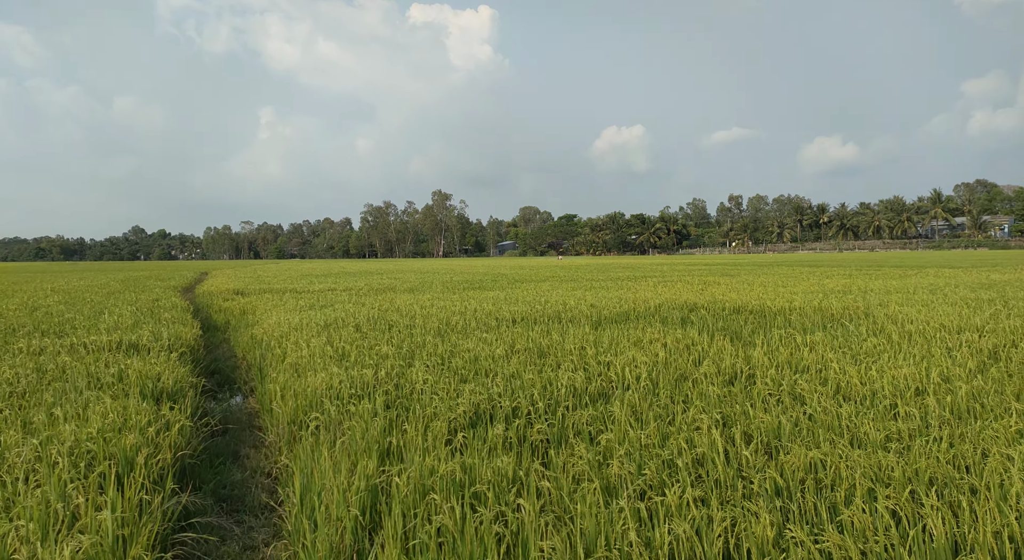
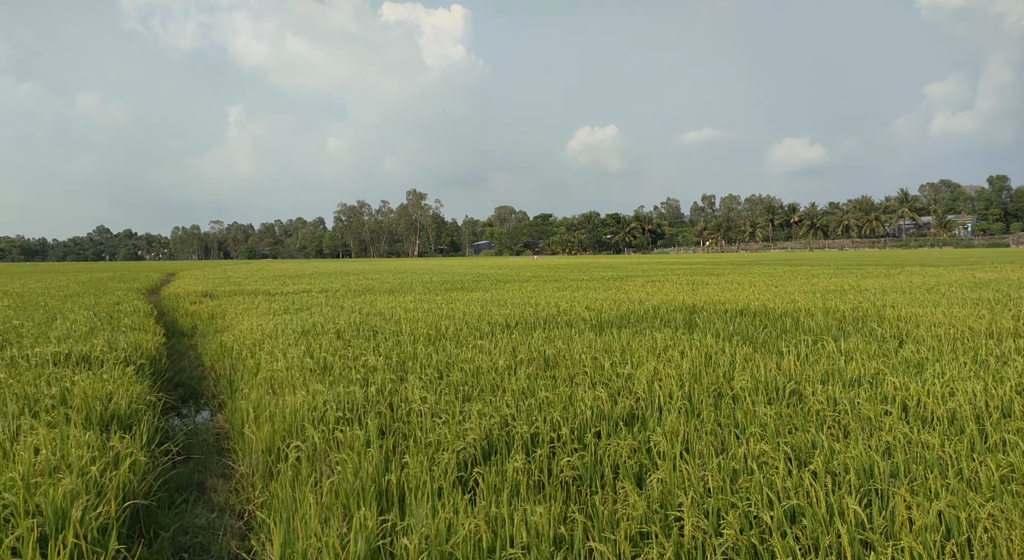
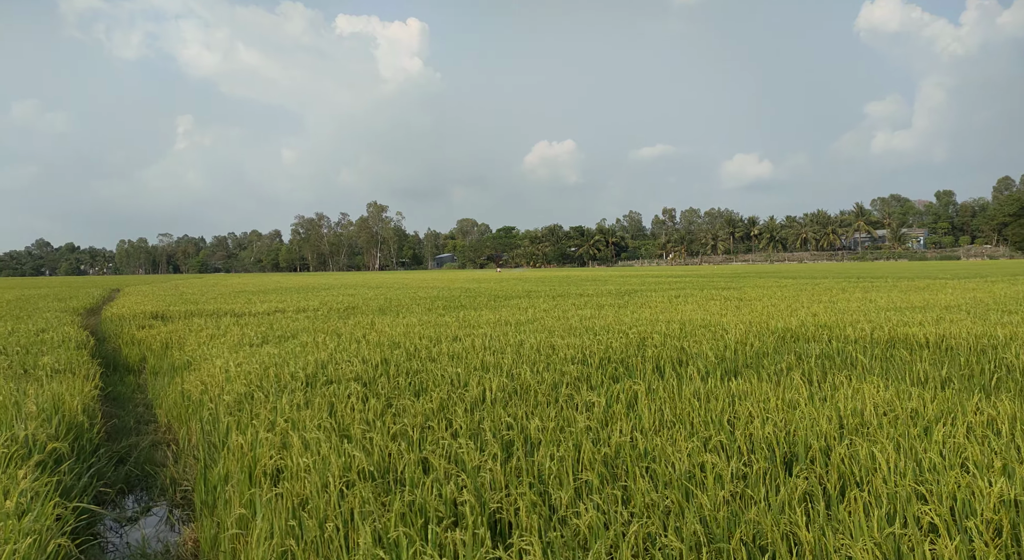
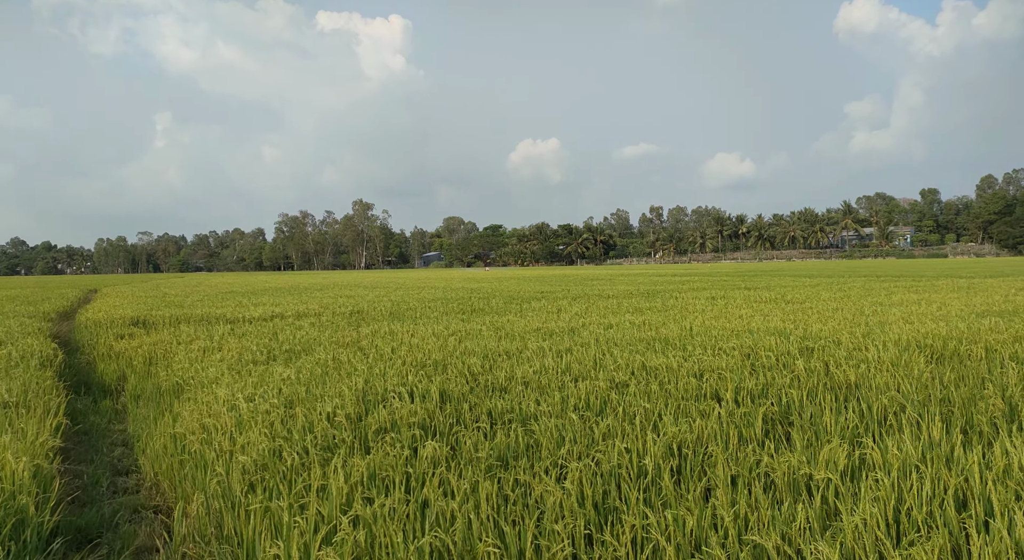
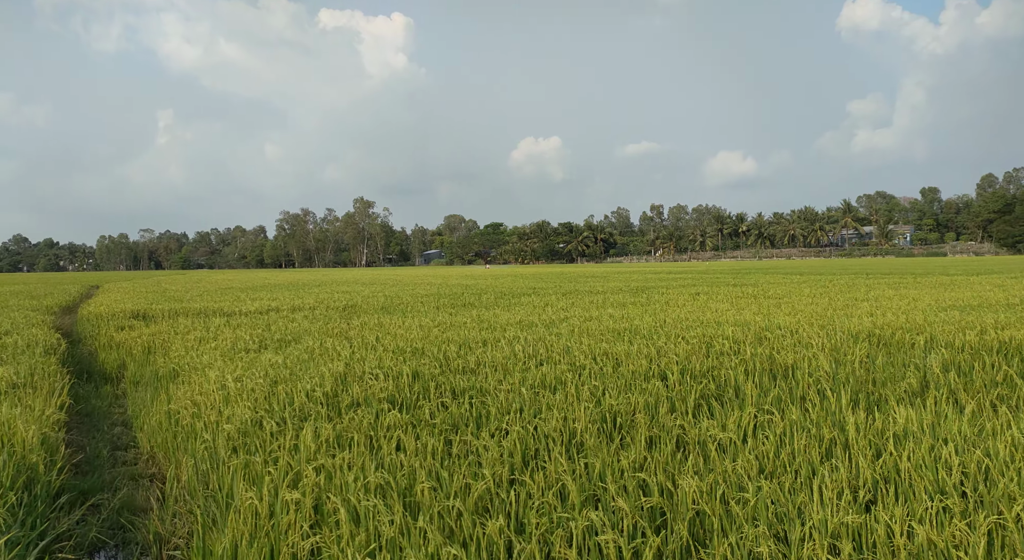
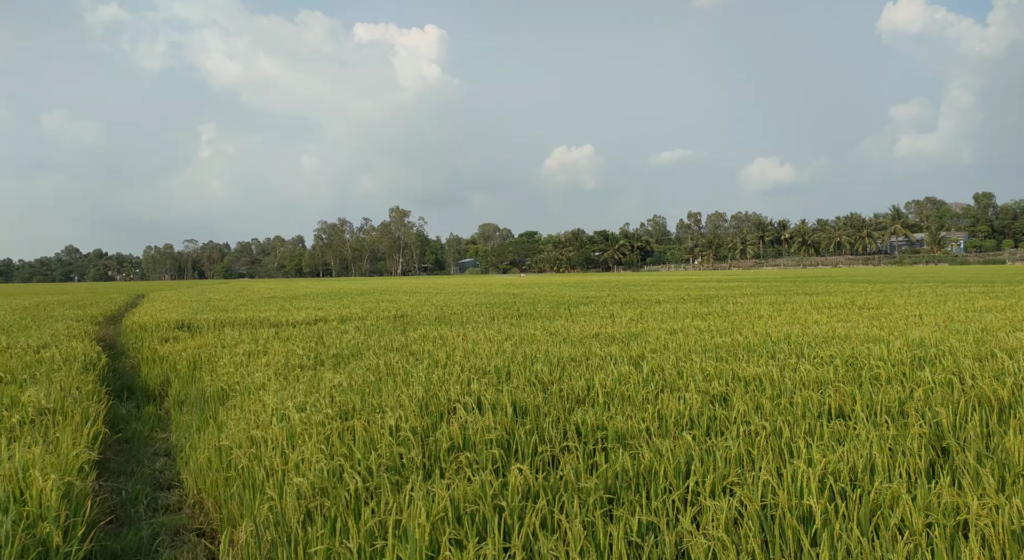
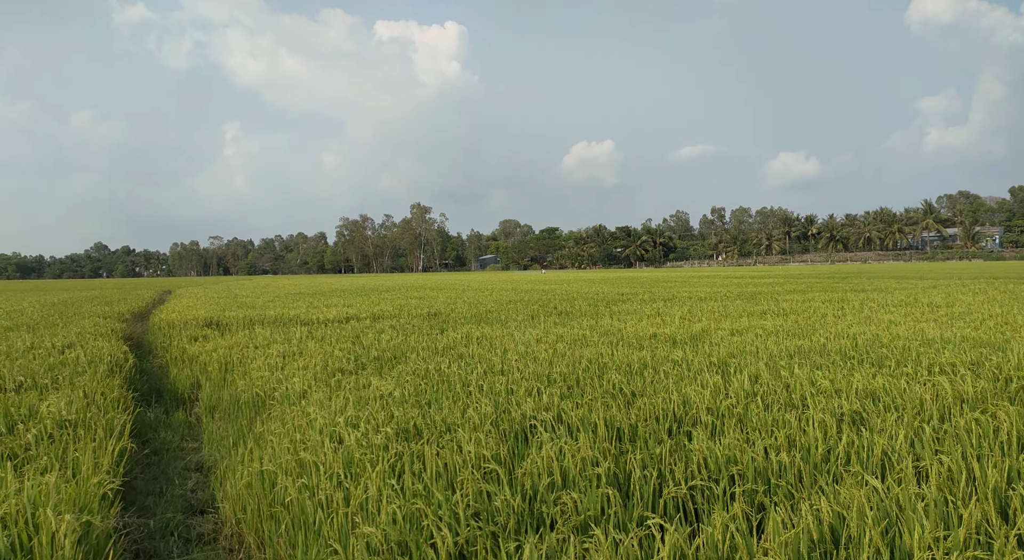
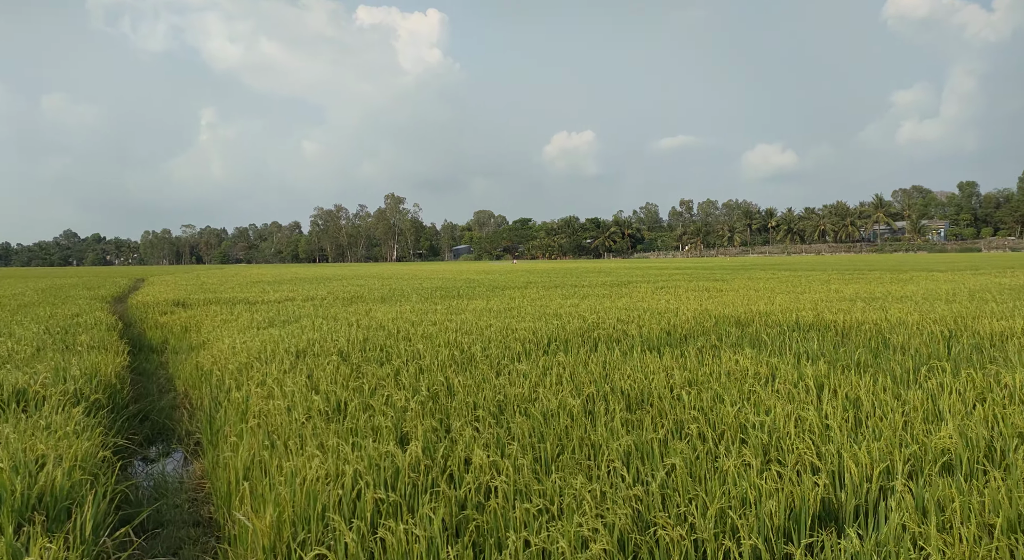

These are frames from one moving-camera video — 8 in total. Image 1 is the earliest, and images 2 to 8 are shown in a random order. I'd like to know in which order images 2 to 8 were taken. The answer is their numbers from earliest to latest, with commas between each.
2, 8, 3, 5, 4, 6, 7
